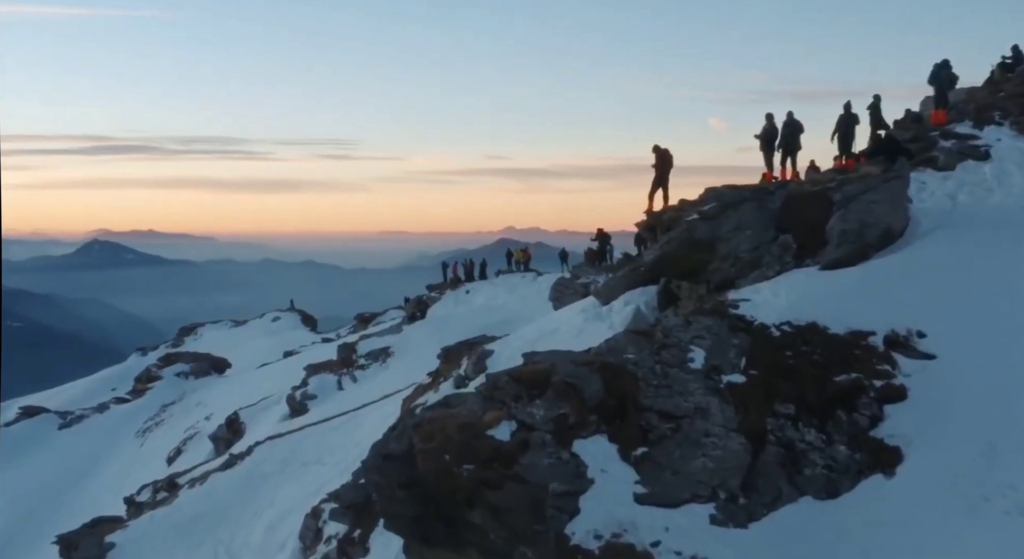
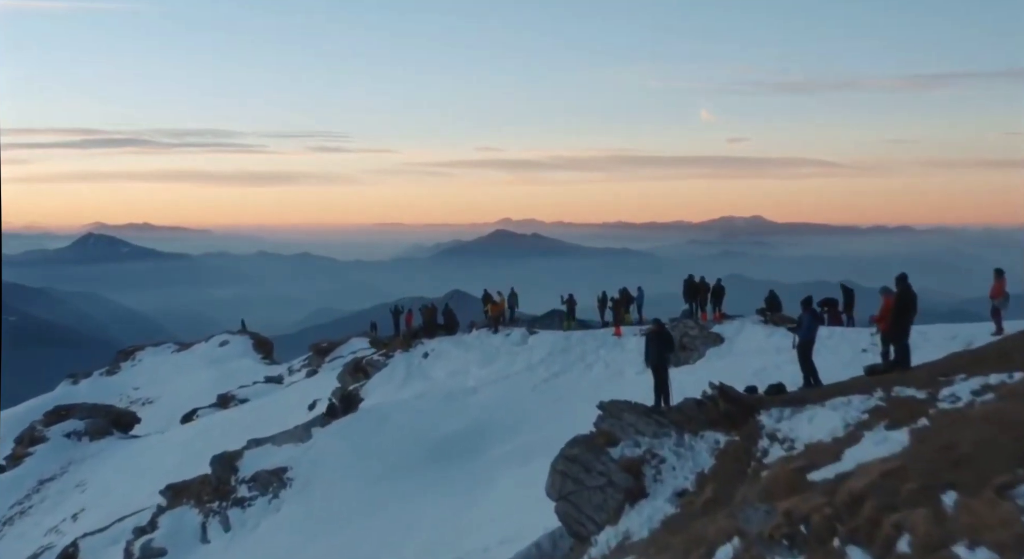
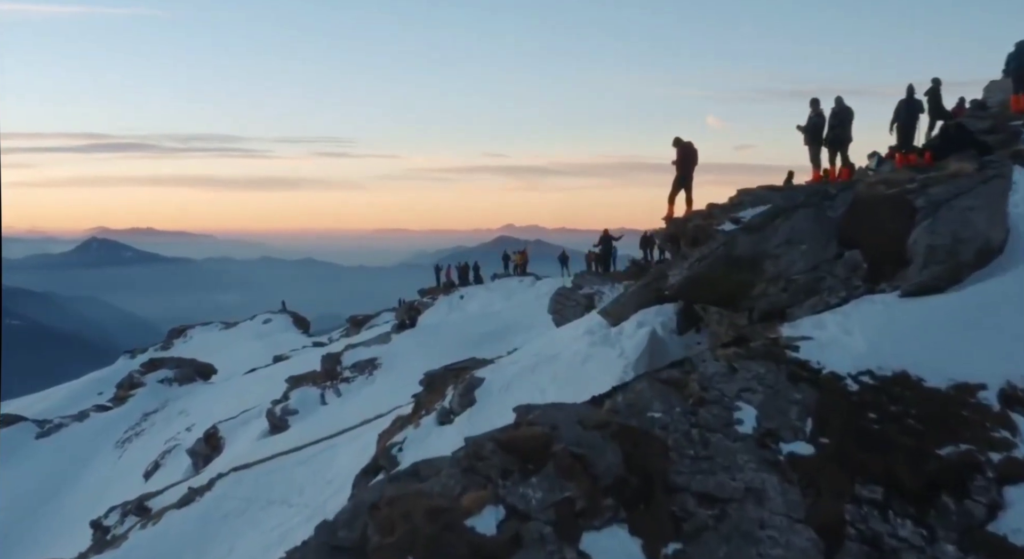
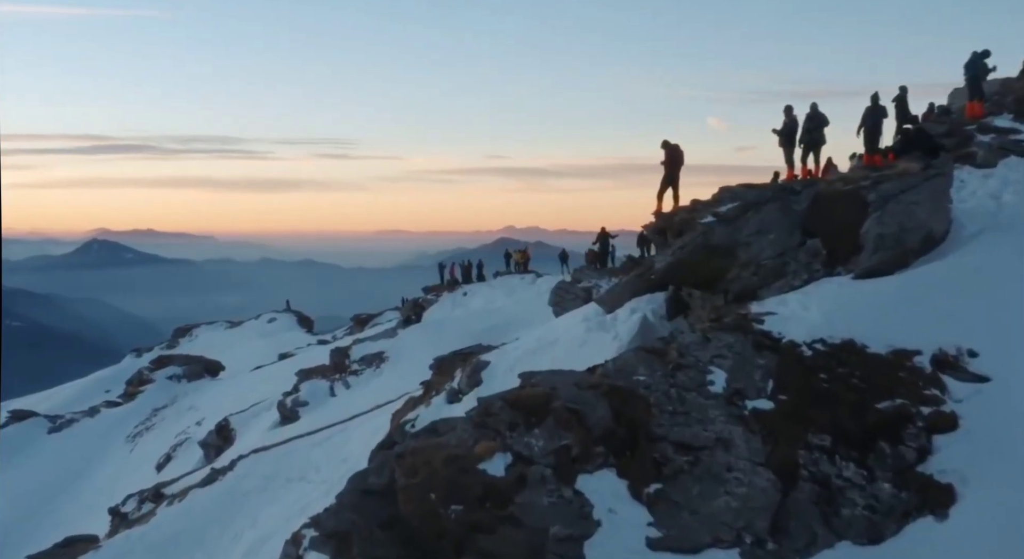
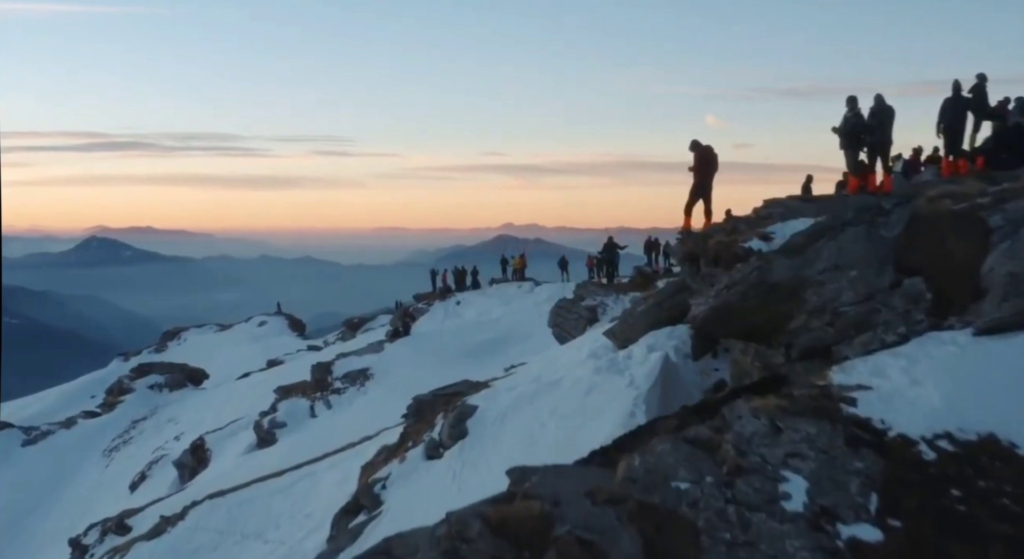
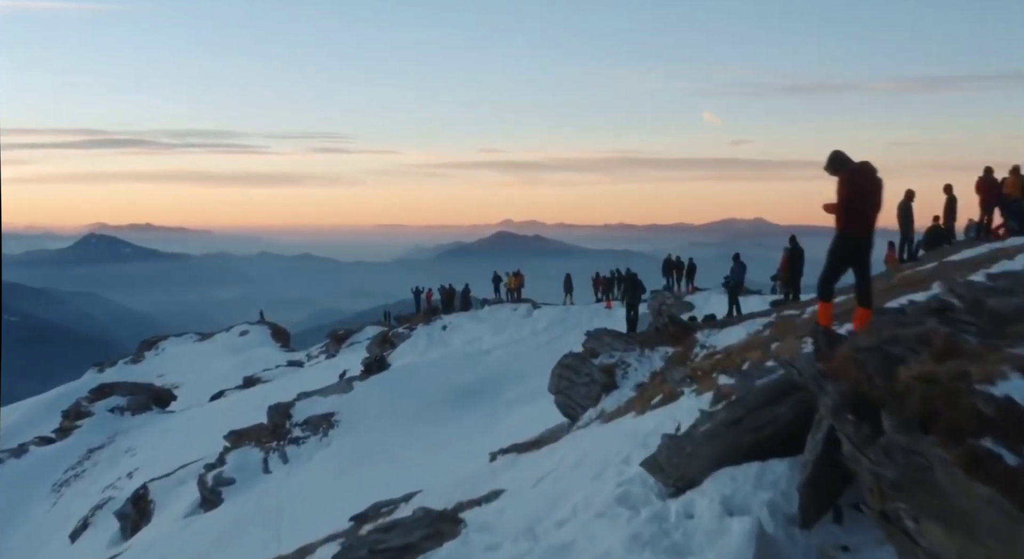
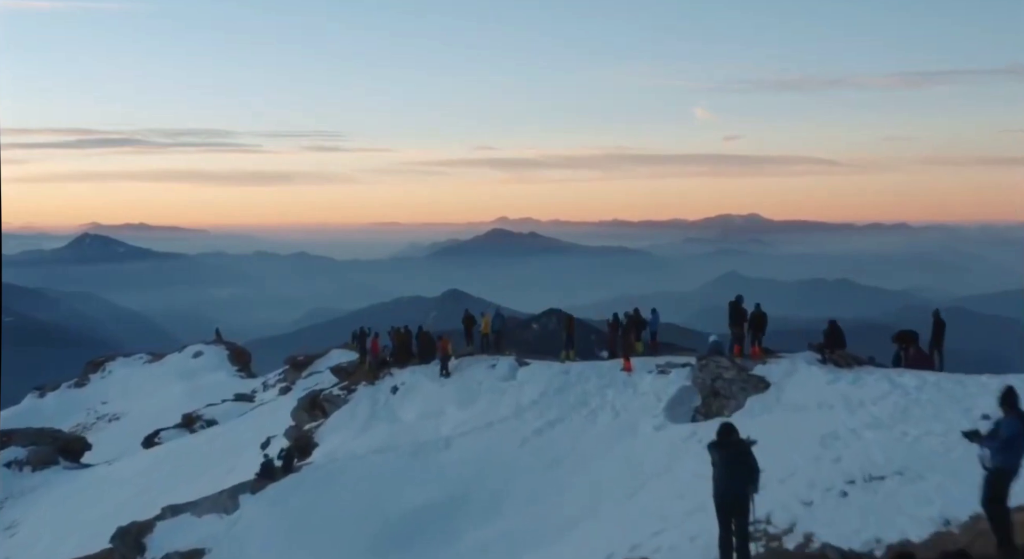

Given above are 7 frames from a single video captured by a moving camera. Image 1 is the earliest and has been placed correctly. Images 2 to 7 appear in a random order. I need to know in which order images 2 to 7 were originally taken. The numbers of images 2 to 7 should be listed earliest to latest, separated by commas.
4, 3, 5, 6, 2, 7
